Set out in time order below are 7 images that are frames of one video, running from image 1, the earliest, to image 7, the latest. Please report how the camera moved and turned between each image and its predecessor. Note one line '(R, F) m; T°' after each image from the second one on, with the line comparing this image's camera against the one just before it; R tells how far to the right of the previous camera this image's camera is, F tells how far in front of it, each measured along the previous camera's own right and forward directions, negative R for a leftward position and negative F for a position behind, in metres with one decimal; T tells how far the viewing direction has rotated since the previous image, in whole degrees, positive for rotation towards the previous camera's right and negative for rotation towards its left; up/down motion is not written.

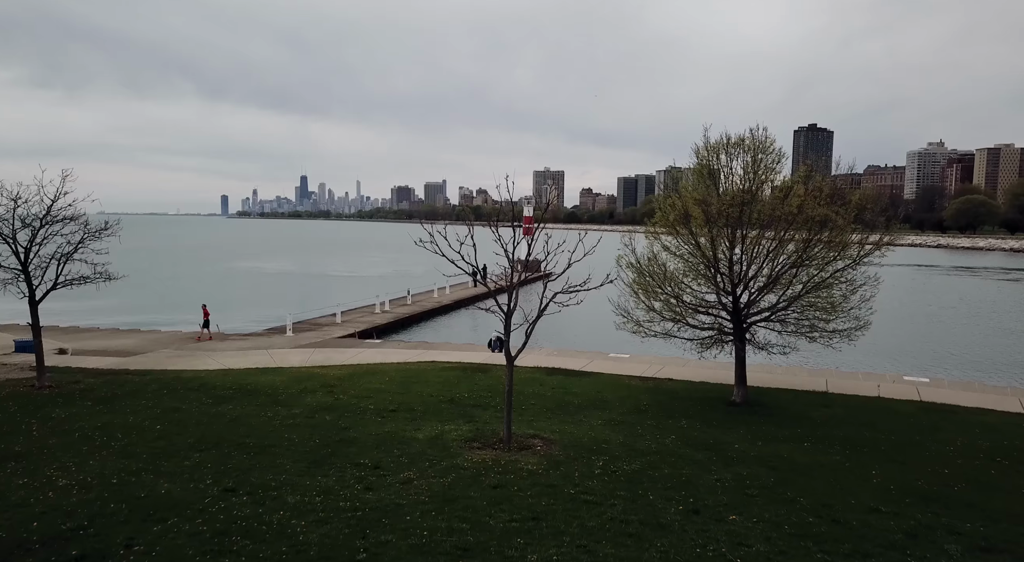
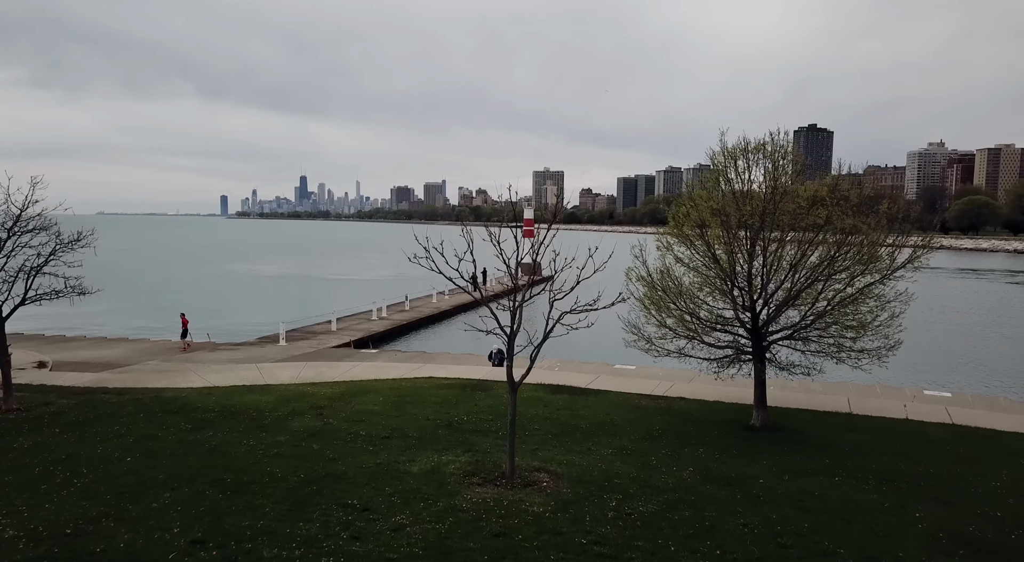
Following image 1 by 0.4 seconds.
(0.0, +0.8) m; 0°
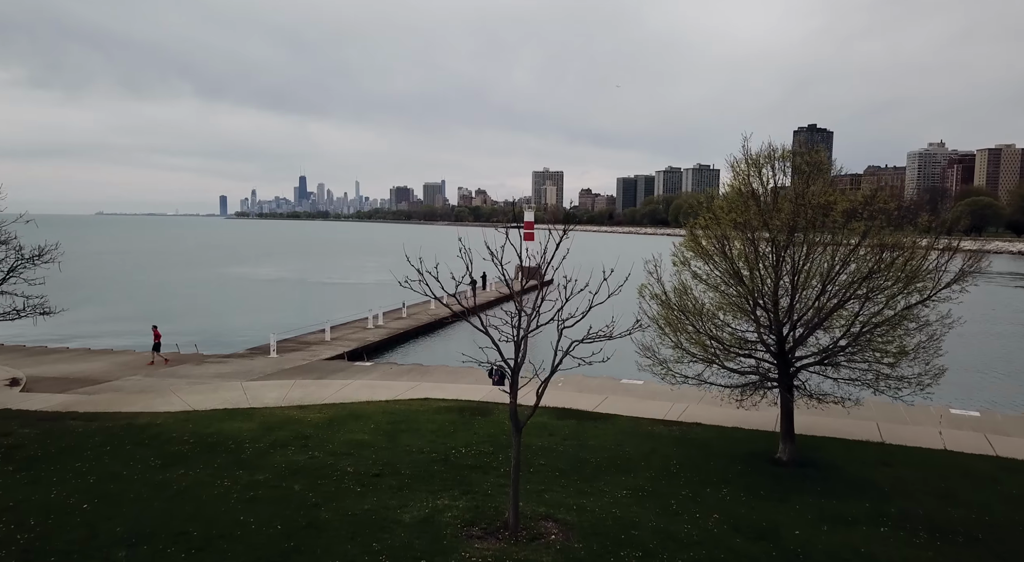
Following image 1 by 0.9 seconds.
(0.0, +0.9) m; 0°
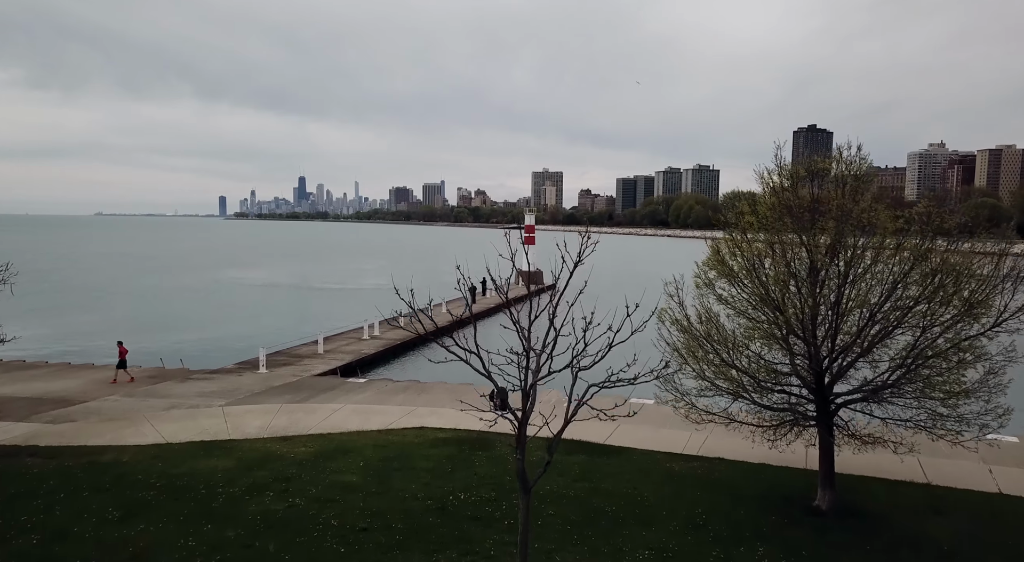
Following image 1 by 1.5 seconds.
(-0.1, +1.1) m; 0°
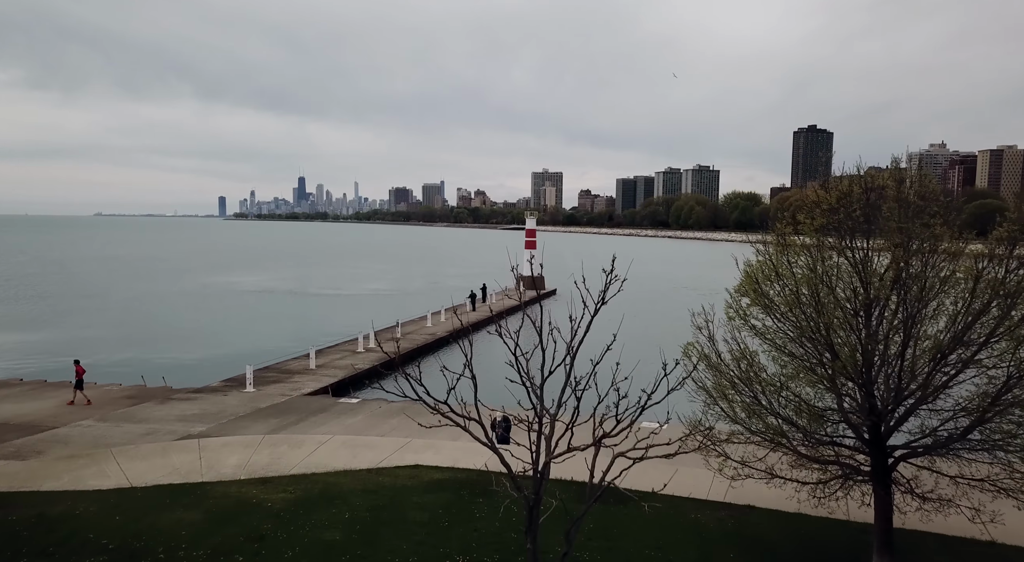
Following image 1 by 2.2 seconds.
(-0.1, +1.2) m; 0°
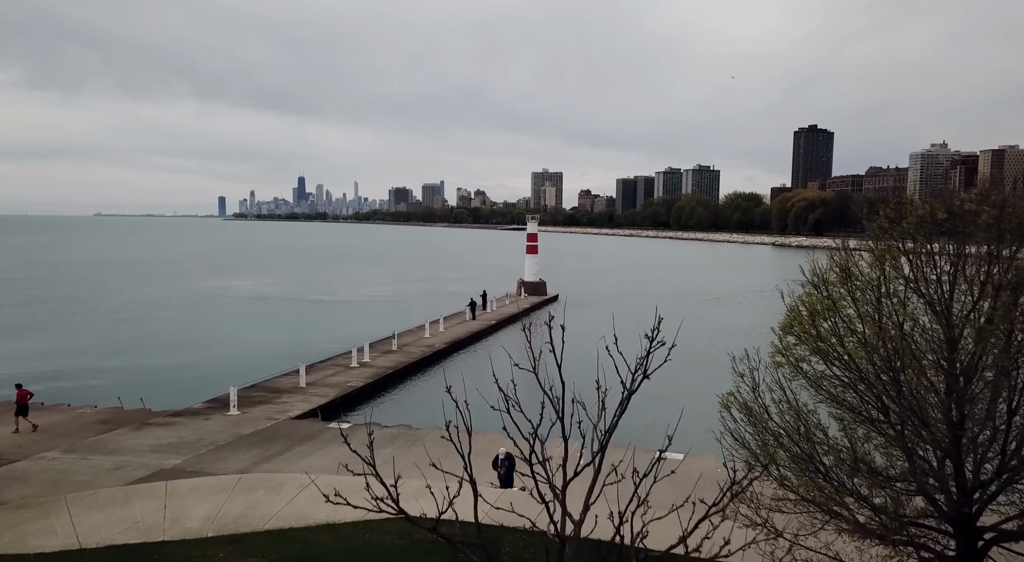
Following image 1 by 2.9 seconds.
(-0.1, +1.3) m; 0°
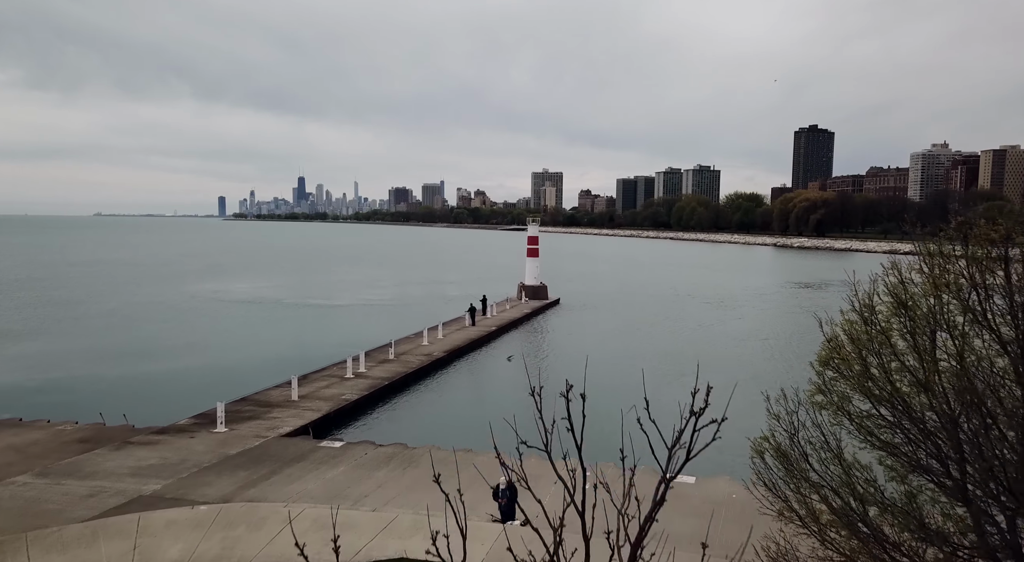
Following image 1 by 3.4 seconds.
(0.0, +0.9) m; 0°
